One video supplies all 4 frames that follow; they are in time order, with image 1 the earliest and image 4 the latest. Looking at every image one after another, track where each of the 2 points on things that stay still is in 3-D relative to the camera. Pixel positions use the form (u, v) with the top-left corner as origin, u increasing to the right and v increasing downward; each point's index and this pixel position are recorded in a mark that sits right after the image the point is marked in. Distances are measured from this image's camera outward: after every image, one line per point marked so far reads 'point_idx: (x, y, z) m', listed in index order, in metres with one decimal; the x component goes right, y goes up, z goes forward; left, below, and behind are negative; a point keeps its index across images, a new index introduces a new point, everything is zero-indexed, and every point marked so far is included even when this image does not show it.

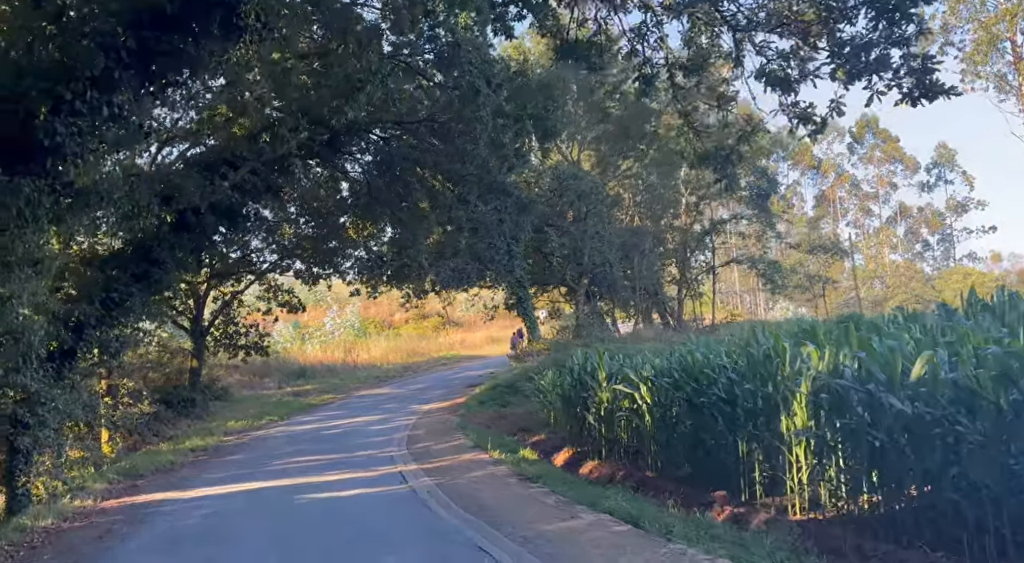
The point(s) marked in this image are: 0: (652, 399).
0: (+2.0, -1.7, +17.9) m
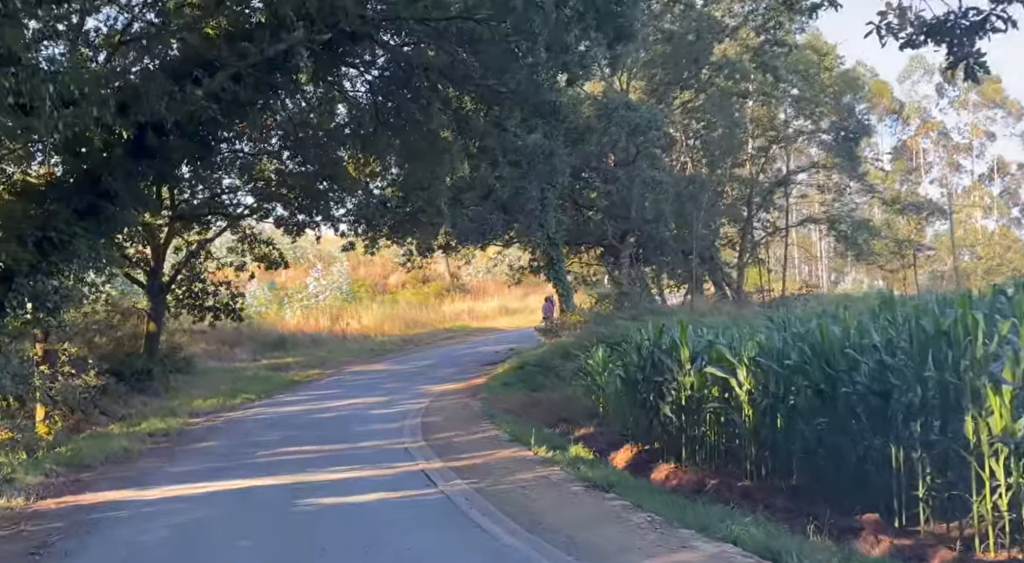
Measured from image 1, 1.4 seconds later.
0: (+2.7, -1.1, +13.5) m
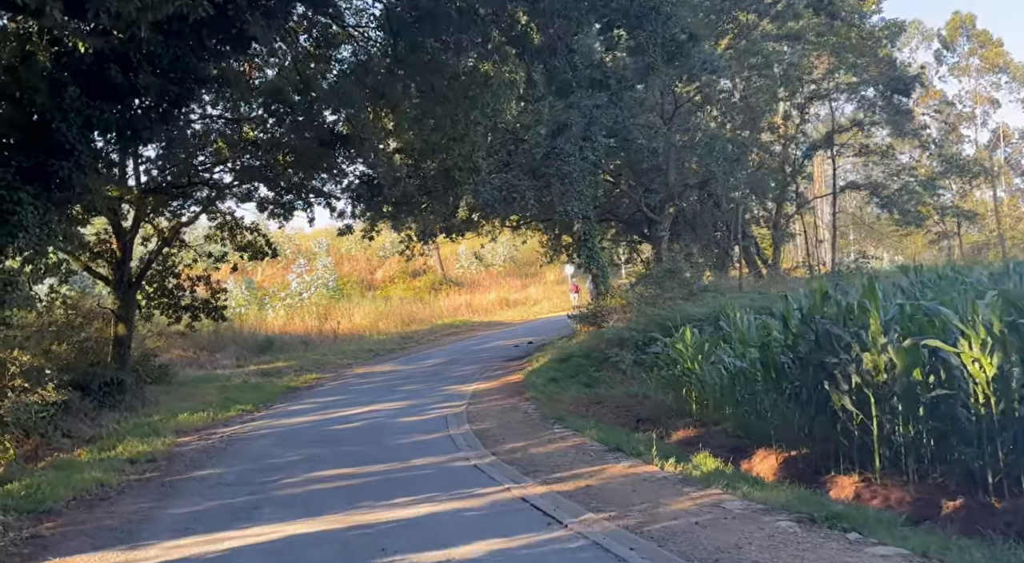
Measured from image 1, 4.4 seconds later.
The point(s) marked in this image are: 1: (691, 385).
0: (+3.8, -0.6, +9.6) m
1: (+2.3, -1.4, +16.1) m
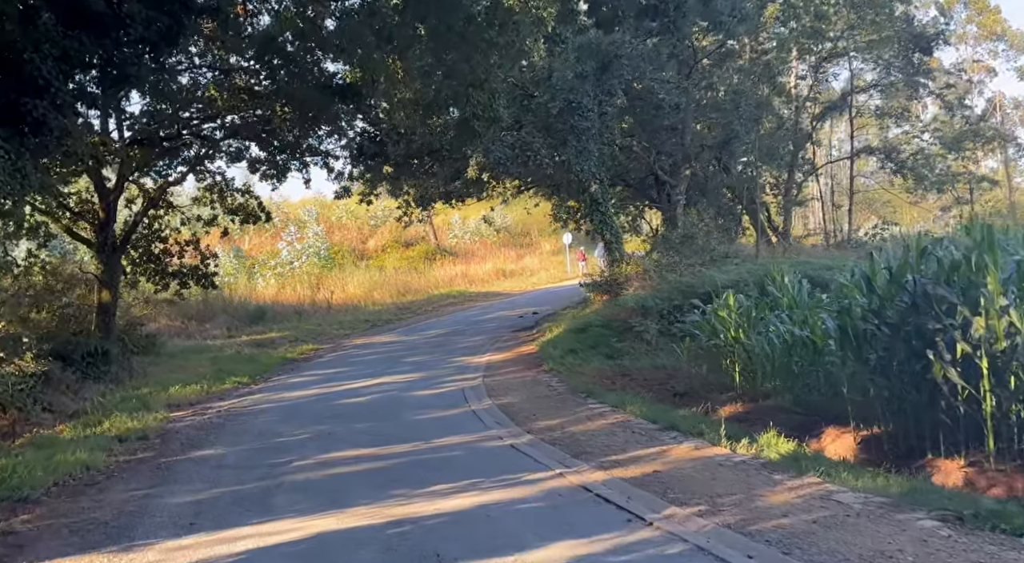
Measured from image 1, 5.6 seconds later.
0: (+4.2, -0.3, +8.1) m
1: (+2.6, -0.9, +14.6) m
